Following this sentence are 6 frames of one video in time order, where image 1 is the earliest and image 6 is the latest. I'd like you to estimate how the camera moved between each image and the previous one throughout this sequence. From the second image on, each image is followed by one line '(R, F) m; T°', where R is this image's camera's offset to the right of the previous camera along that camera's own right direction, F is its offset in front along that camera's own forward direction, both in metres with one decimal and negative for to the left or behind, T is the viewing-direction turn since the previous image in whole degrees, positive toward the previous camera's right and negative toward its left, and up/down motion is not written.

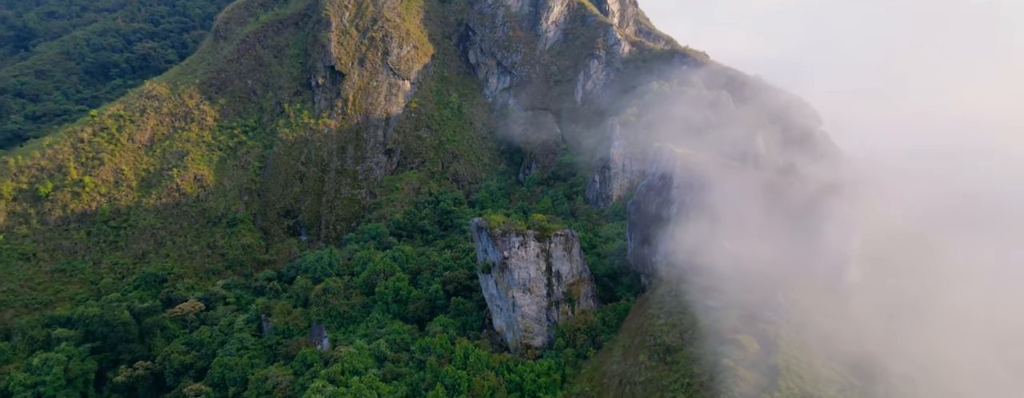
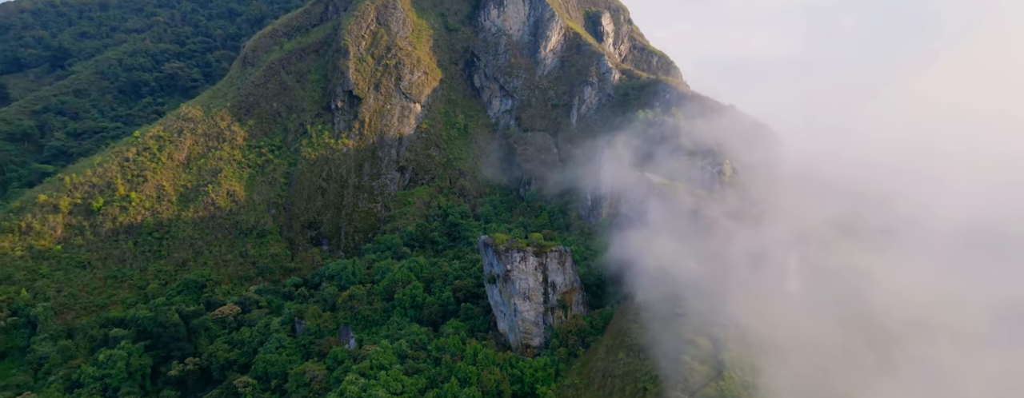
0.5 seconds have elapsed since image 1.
(-0.5, -10.0) m; 0°
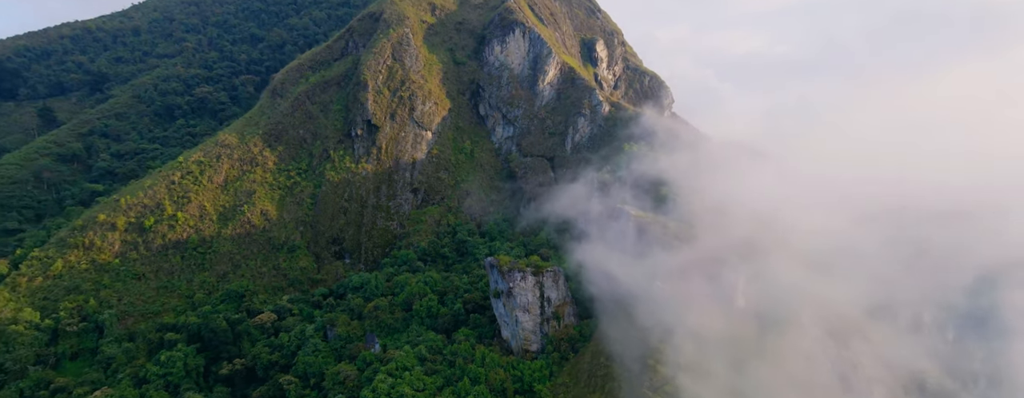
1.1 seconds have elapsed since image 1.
(-0.7, -12.9) m; 0°
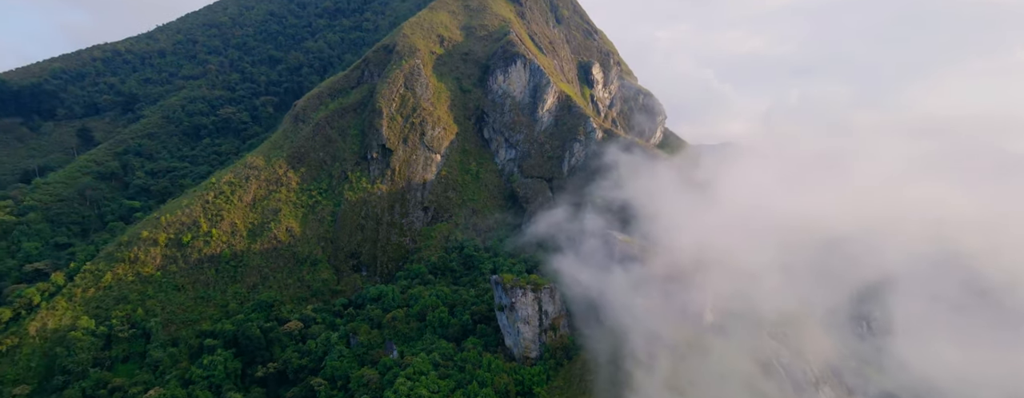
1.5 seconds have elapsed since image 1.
(-0.8, -11.7) m; 0°
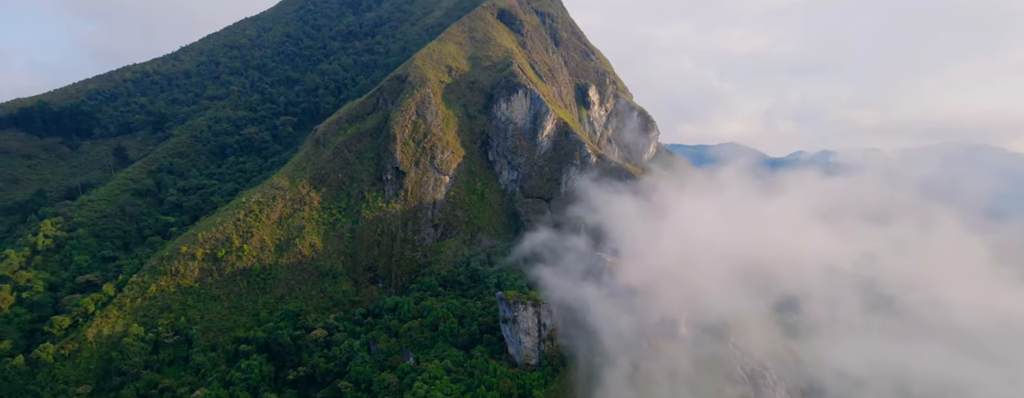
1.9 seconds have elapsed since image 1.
(-1.2, -13.0) m; 0°
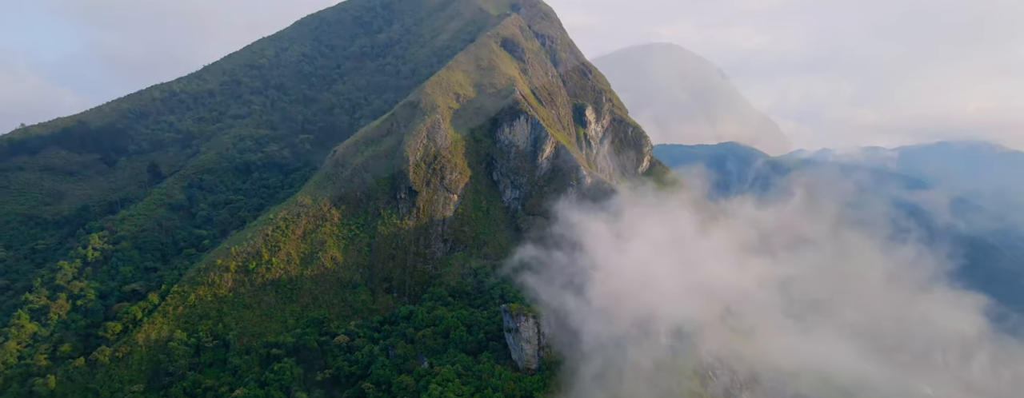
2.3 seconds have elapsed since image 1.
(-1.6, -14.2) m; 0°
